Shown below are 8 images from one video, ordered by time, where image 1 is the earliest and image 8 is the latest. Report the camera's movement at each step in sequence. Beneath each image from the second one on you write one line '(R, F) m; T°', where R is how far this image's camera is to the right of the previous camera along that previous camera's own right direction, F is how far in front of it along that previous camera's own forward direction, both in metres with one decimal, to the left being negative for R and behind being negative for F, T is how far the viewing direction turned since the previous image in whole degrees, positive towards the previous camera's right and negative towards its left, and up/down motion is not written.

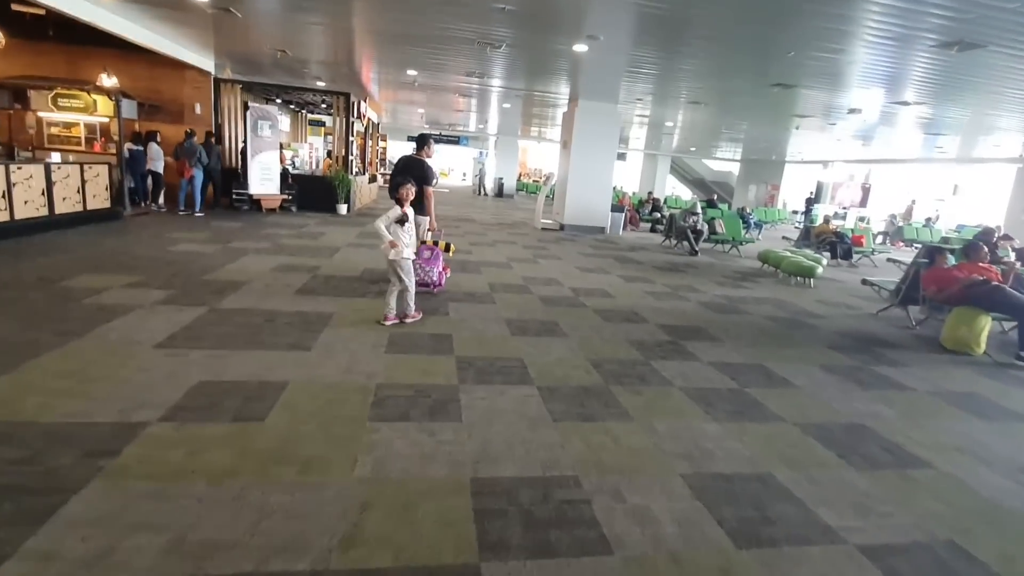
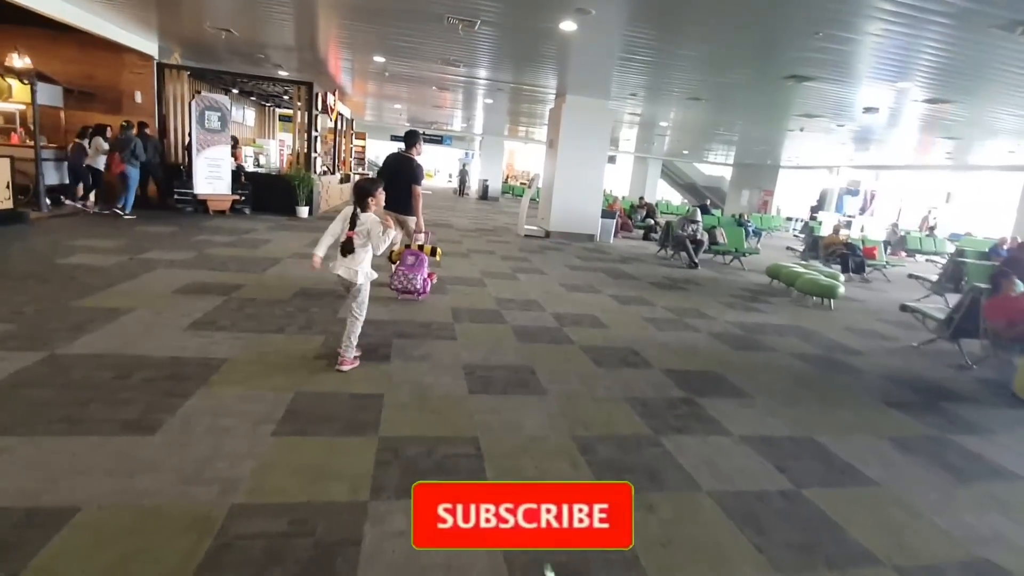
(+0.2, +1.2) m; +1°
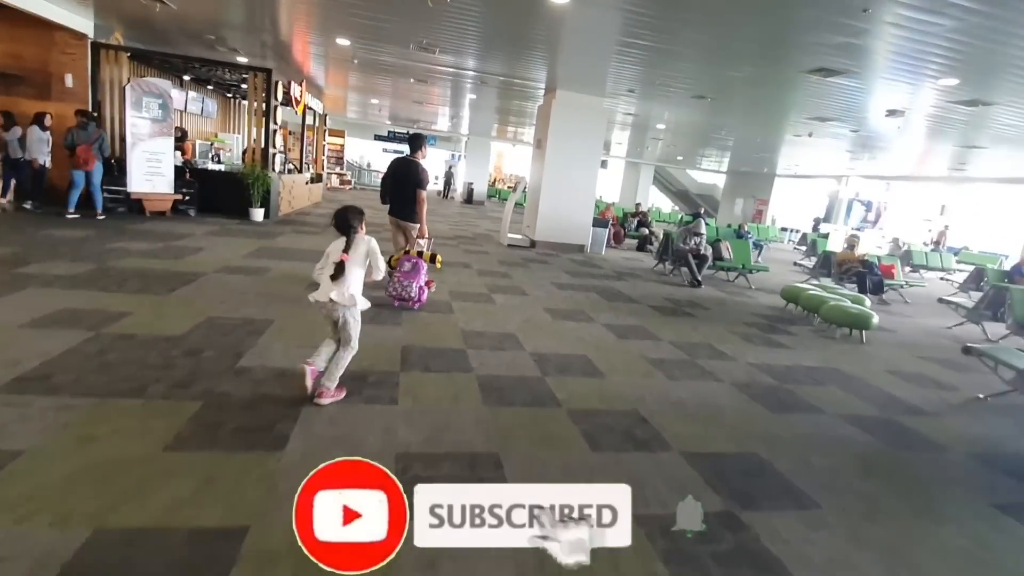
(+0.1, +1.2) m; +1°
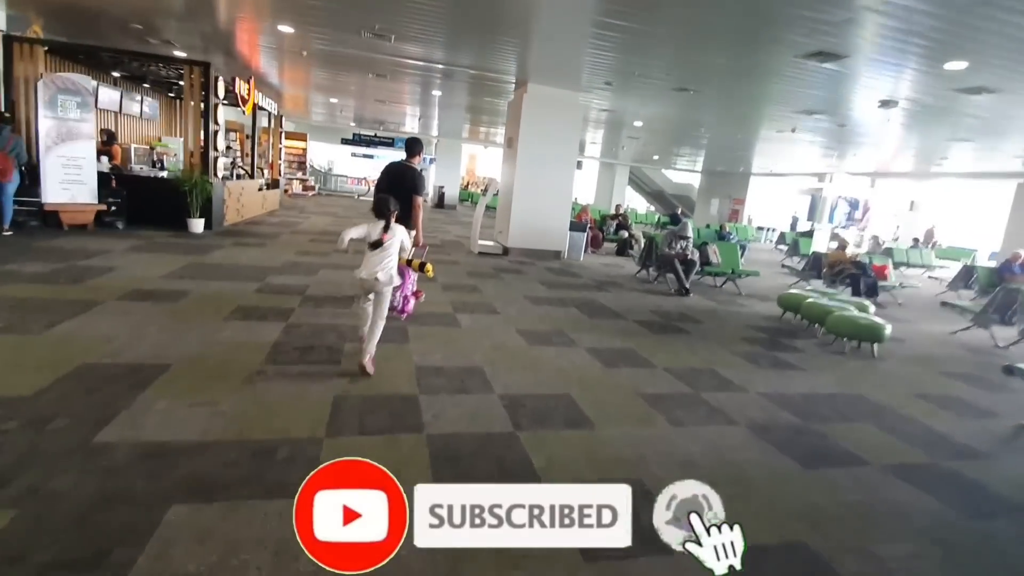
(+0.1, +0.8) m; +3°
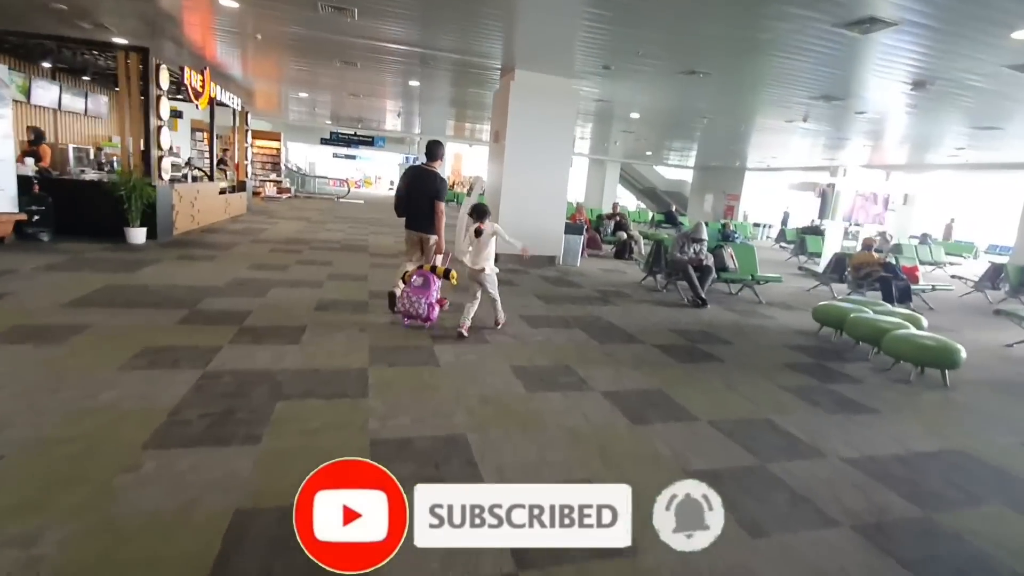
(0.0, +1.1) m; +1°
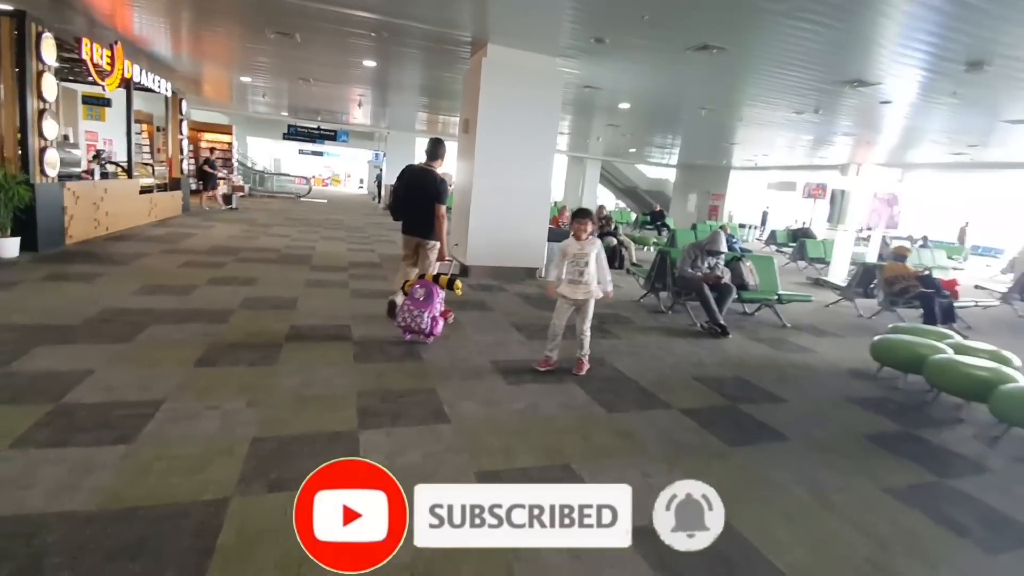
(0.0, +1.4) m; +3°
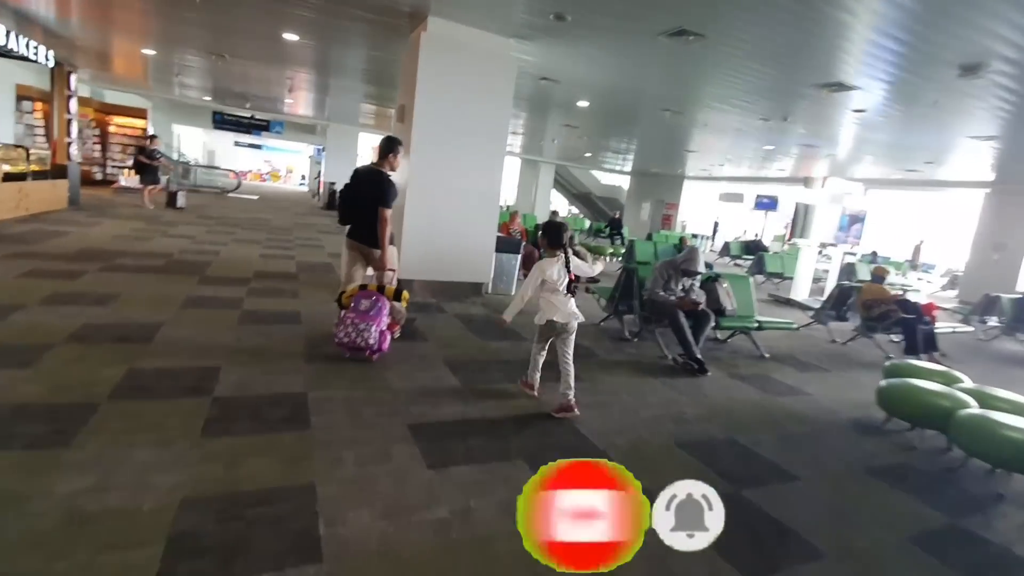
(+0.1, +1.0) m; +5°
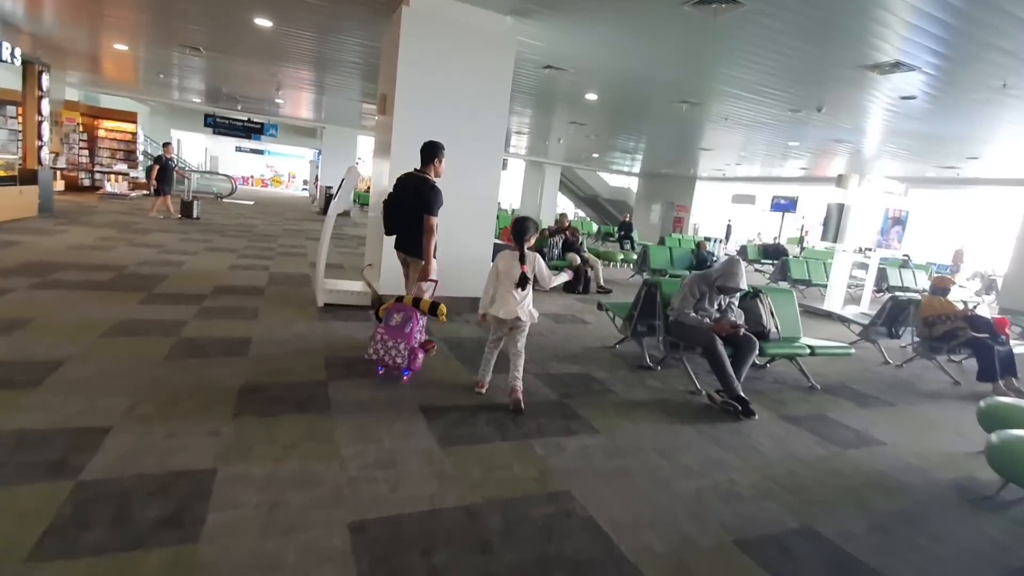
(+0.1, +0.9) m; -1°
